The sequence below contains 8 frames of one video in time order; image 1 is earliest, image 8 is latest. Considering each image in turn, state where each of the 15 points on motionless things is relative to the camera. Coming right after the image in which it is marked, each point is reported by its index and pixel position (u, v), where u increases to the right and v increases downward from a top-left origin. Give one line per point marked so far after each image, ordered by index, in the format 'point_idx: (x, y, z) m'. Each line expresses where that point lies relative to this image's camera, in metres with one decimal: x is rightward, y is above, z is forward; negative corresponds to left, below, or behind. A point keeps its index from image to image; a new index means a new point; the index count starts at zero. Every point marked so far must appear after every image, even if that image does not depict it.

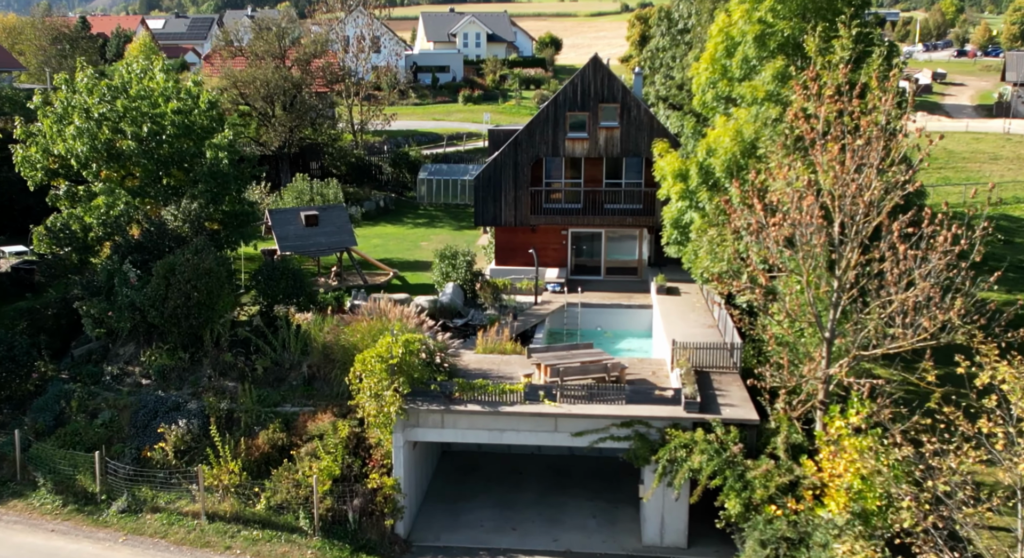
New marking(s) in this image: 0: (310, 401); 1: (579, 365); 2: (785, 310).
0: (-4.5, -2.7, +19.9) m
1: (+1.5, -1.8, +19.1) m
2: (+5.7, -0.7, +18.7) m
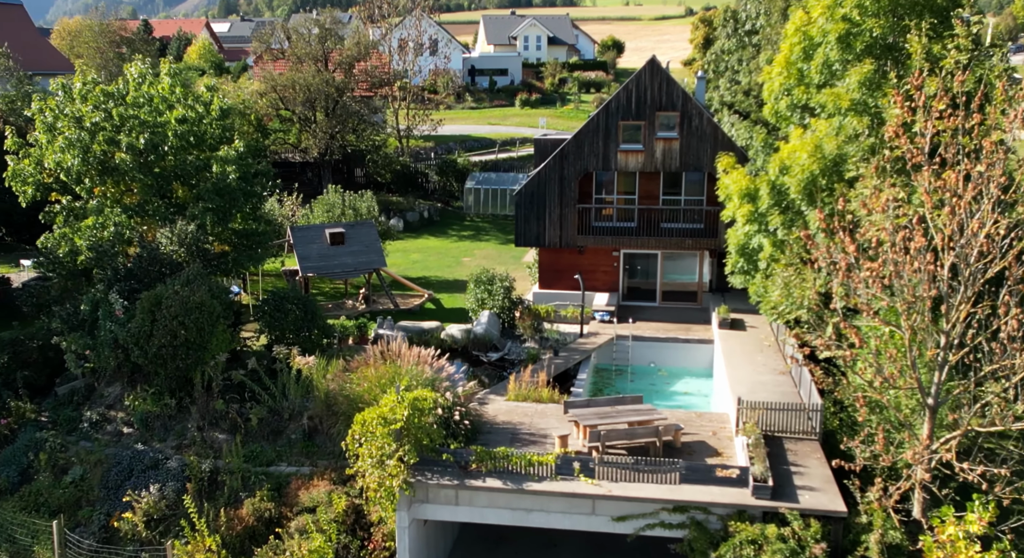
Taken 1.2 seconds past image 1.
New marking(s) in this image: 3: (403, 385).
0: (-3.9, -3.5, +17.1) m
1: (+2.0, -2.7, +15.9) m
2: (+6.2, -1.6, +15.2) m
3: (-2.0, -2.0, +16.5) m
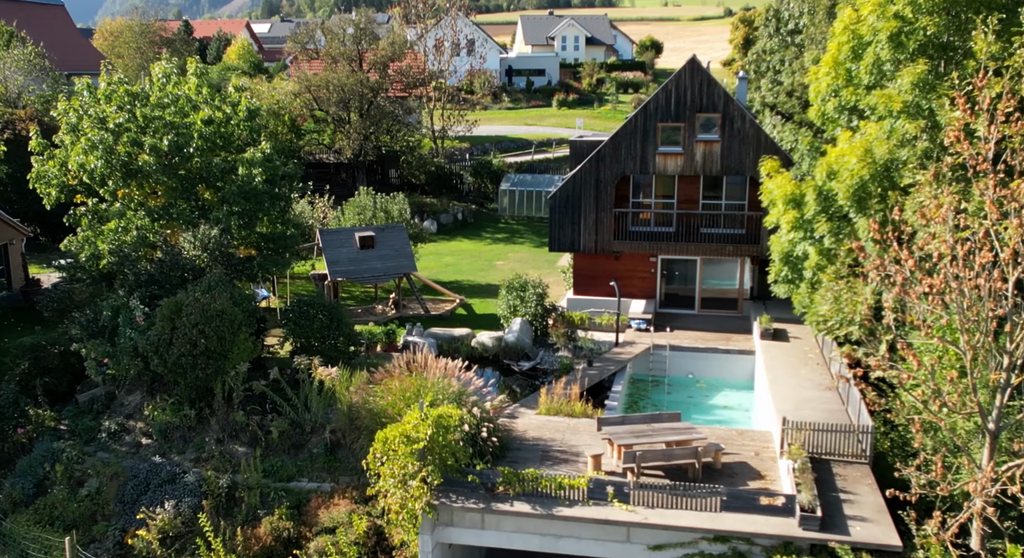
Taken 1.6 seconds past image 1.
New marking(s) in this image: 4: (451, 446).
0: (-3.3, -3.6, +16.4) m
1: (+2.5, -2.9, +15.0) m
2: (+6.7, -1.8, +14.1) m
3: (-1.5, -2.2, +15.8) m
4: (-1.0, -2.7, +14.3) m
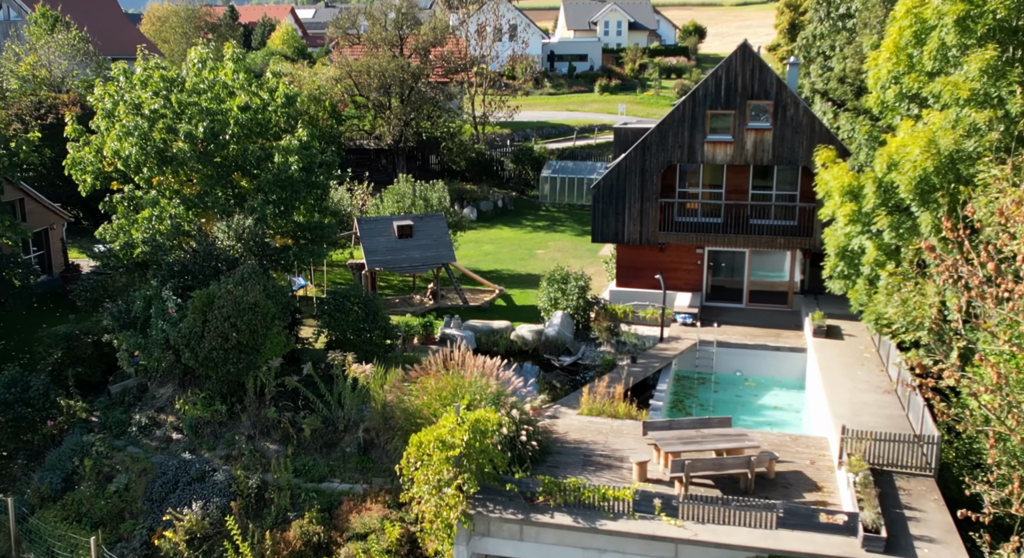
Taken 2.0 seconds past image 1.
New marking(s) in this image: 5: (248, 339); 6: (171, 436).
0: (-2.6, -3.5, +15.8) m
1: (+3.2, -2.9, +14.1) m
2: (+7.3, -1.9, +13.1) m
3: (-0.8, -2.1, +15.1) m
4: (-0.4, -2.6, +13.5) m
5: (-5.3, -1.2, +18.0) m
6: (-6.9, -3.2, +18.2) m
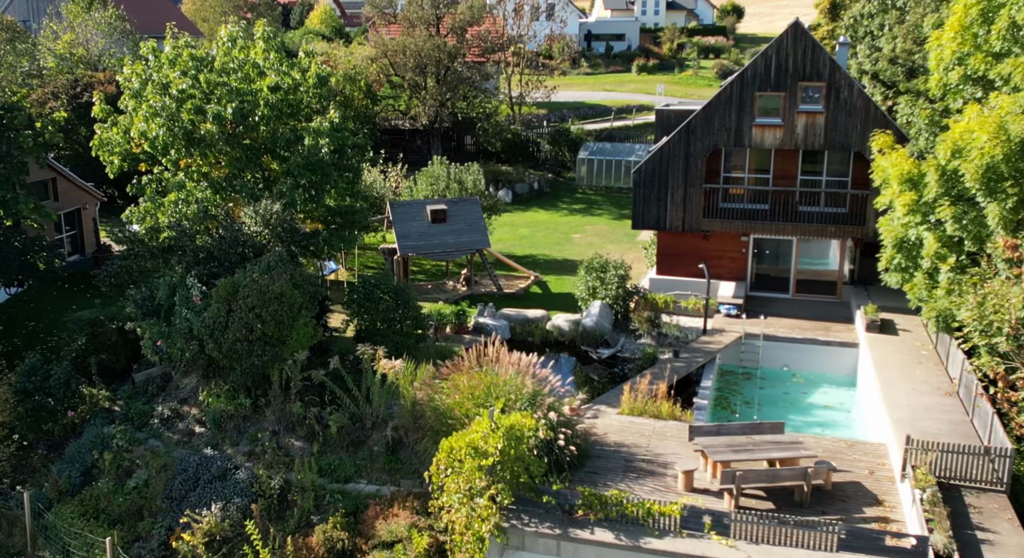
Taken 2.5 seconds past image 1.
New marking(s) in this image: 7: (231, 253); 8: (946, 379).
0: (-2.0, -3.4, +15.0) m
1: (+3.7, -2.8, +13.1) m
2: (+7.8, -1.9, +11.9) m
3: (-0.2, -2.0, +14.2) m
4: (+0.2, -2.5, +12.6) m
5: (-4.6, -1.0, +17.2) m
6: (-6.2, -2.9, +17.5) m
7: (-6.2, +0.6, +19.7) m
8: (+9.3, -2.1, +19.0) m
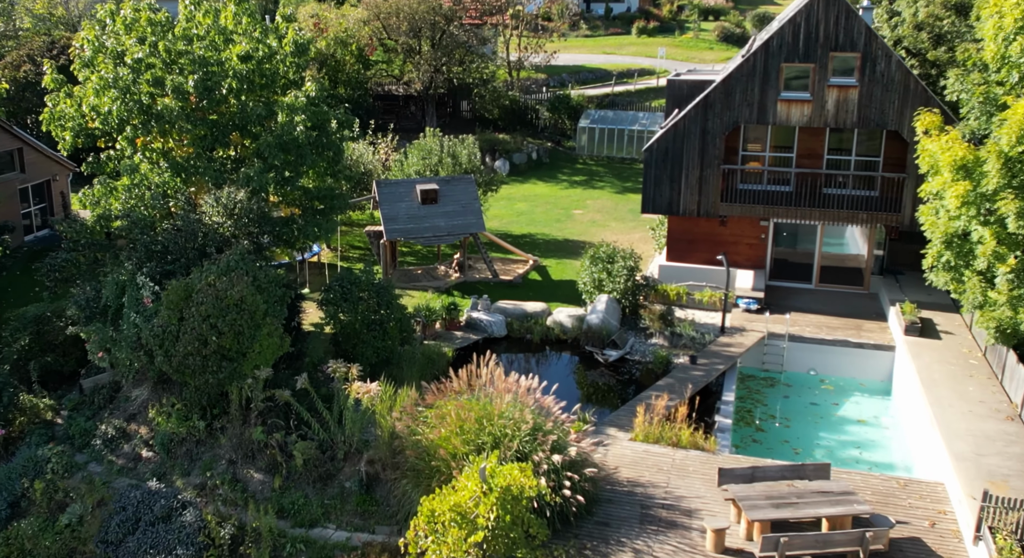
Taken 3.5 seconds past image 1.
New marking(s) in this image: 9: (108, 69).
0: (-2.1, -3.5, +12.7) m
1: (+3.7, -3.1, +10.8) m
2: (+7.8, -2.2, +9.5) m
3: (-0.2, -2.2, +11.8) m
4: (+0.1, -2.8, +10.3) m
5: (-4.7, -1.0, +14.8) m
6: (-6.3, -3.0, +15.2) m
7: (-6.2, +0.6, +17.3) m
8: (+9.2, -2.2, +16.7) m
9: (-8.8, +4.6, +19.4) m
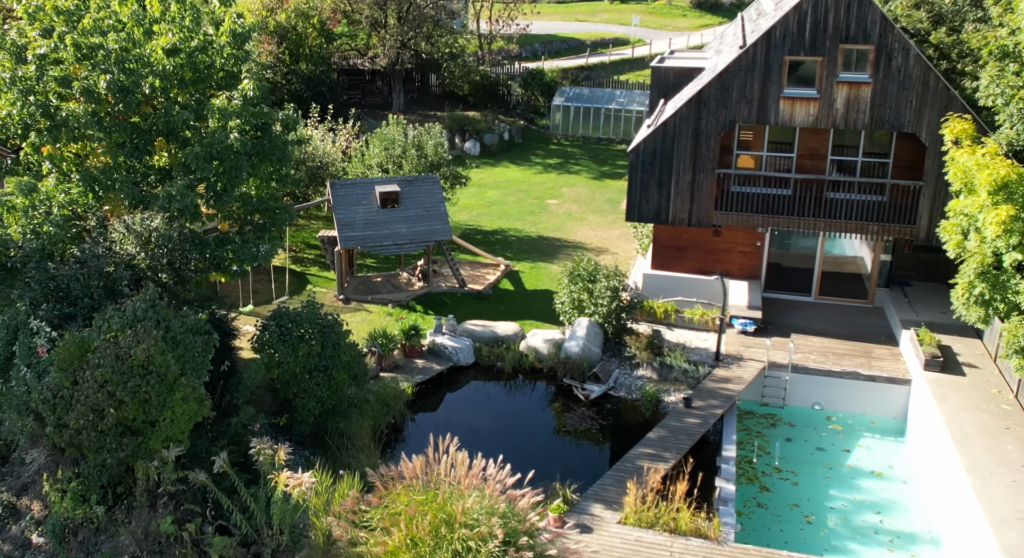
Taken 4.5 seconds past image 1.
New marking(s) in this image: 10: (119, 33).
0: (-2.5, -4.4, +10.2) m
1: (+3.3, -4.0, +8.4) m
2: (+7.5, -3.2, +7.2) m
3: (-0.6, -3.1, +9.3) m
4: (-0.2, -3.7, +7.8) m
5: (-5.1, -1.8, +12.1) m
6: (-6.8, -3.7, +12.5) m
7: (-6.8, 0.0, +14.4) m
8: (+8.7, -2.9, +14.5) m
9: (-9.4, +4.0, +16.4) m
10: (-7.5, +4.8, +17.1) m
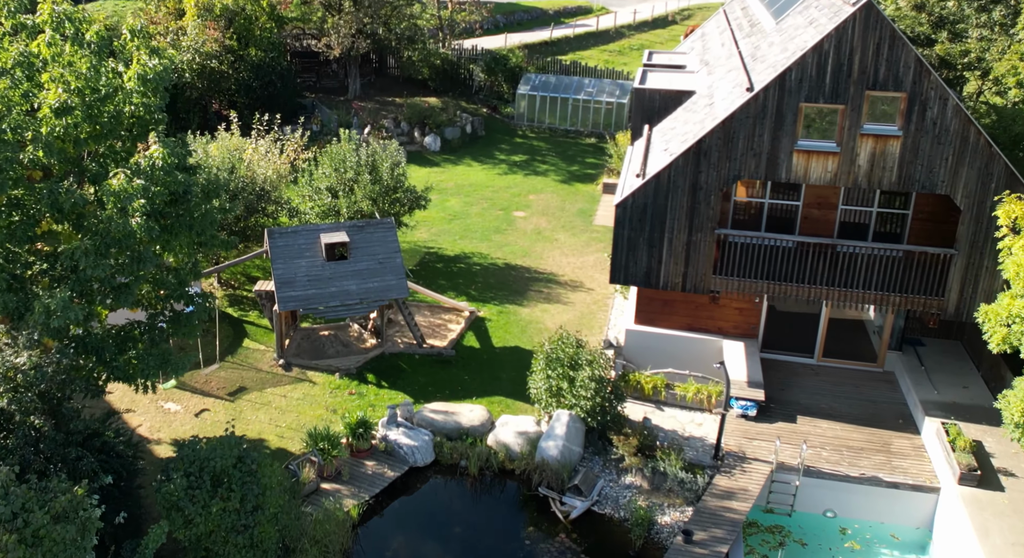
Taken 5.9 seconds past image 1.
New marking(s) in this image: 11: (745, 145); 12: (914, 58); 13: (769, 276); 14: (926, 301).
0: (-2.7, -6.4, +7.2) m
1: (+3.2, -6.1, +5.7) m
2: (+7.4, -5.3, +4.7) m
3: (-0.8, -5.1, +6.4) m
4: (-0.3, -5.9, +5.0) m
5: (-5.4, -3.8, +9.0) m
6: (-7.1, -5.7, +9.4) m
7: (-7.2, -1.9, +11.1) m
8: (+8.3, -4.7, +11.9) m
9: (-9.8, +2.2, +12.8) m
10: (-8.0, +3.0, +13.6) m
11: (+4.6, +2.7, +17.7) m
12: (+7.5, +4.1, +16.6) m
13: (+5.4, +0.1, +18.9) m
14: (+8.4, -0.4, +18.4) m
